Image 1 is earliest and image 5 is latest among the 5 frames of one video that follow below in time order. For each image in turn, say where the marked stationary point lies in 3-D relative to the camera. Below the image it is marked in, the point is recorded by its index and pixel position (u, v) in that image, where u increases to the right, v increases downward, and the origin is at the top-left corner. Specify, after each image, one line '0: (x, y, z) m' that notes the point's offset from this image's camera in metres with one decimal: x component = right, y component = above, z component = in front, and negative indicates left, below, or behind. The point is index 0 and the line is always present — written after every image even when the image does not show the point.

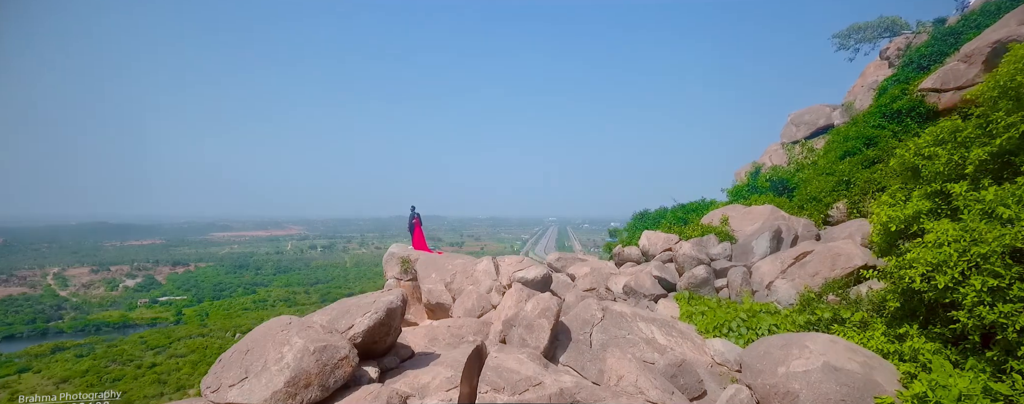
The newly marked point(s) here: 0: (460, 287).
0: (-1.2, -2.0, +13.1) m
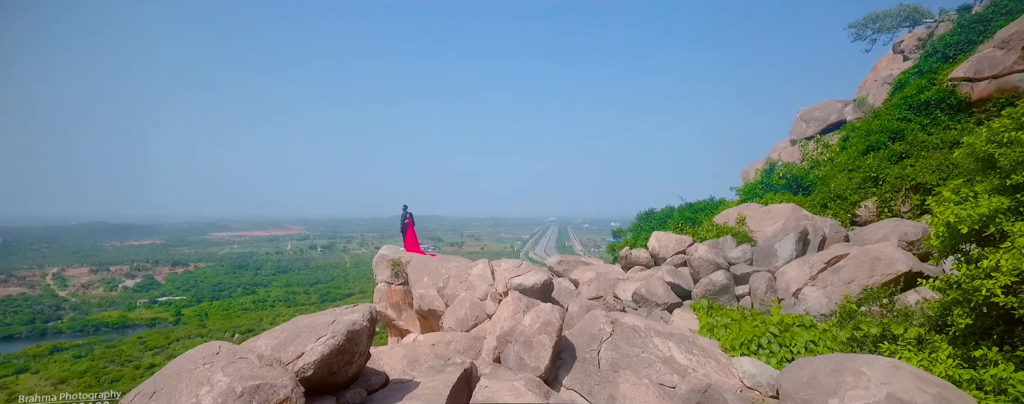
0: (-1.3, -2.0, +12.2) m
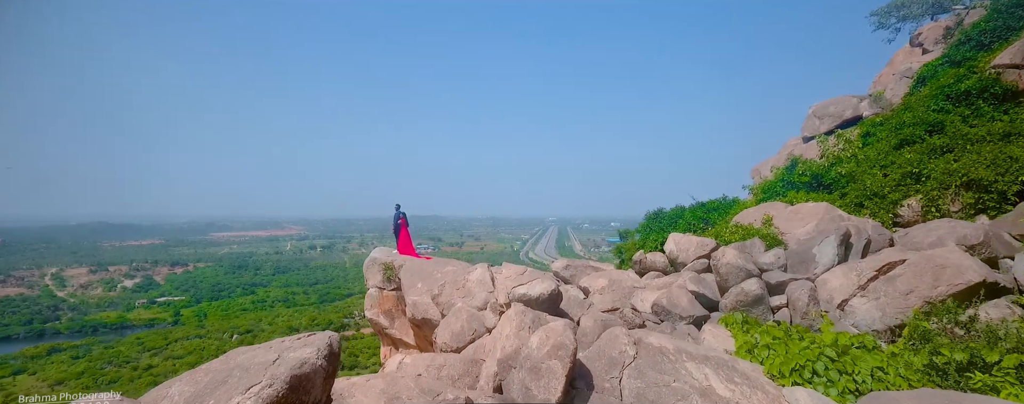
0: (-1.3, -2.0, +11.2) m
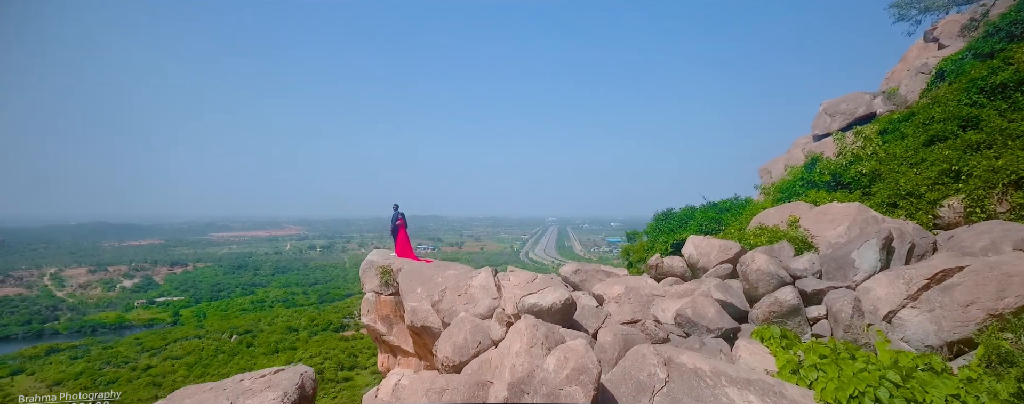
0: (-1.2, -2.0, +10.5) m
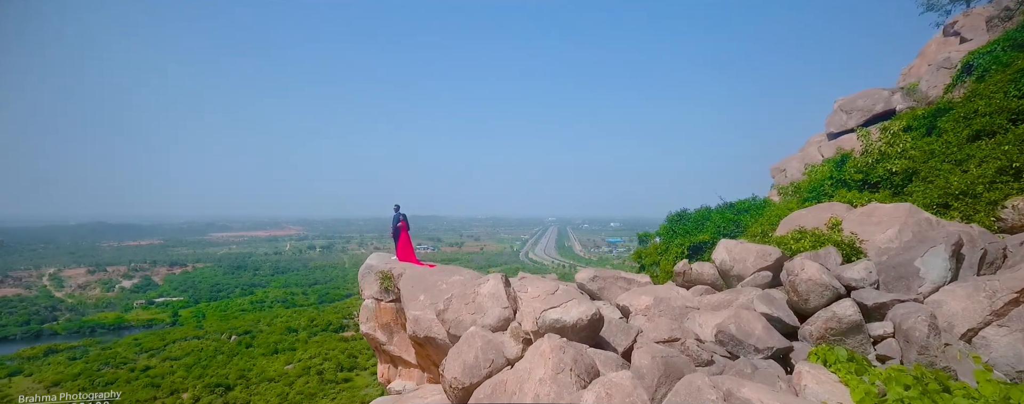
0: (-1.0, -2.0, +9.7) m
